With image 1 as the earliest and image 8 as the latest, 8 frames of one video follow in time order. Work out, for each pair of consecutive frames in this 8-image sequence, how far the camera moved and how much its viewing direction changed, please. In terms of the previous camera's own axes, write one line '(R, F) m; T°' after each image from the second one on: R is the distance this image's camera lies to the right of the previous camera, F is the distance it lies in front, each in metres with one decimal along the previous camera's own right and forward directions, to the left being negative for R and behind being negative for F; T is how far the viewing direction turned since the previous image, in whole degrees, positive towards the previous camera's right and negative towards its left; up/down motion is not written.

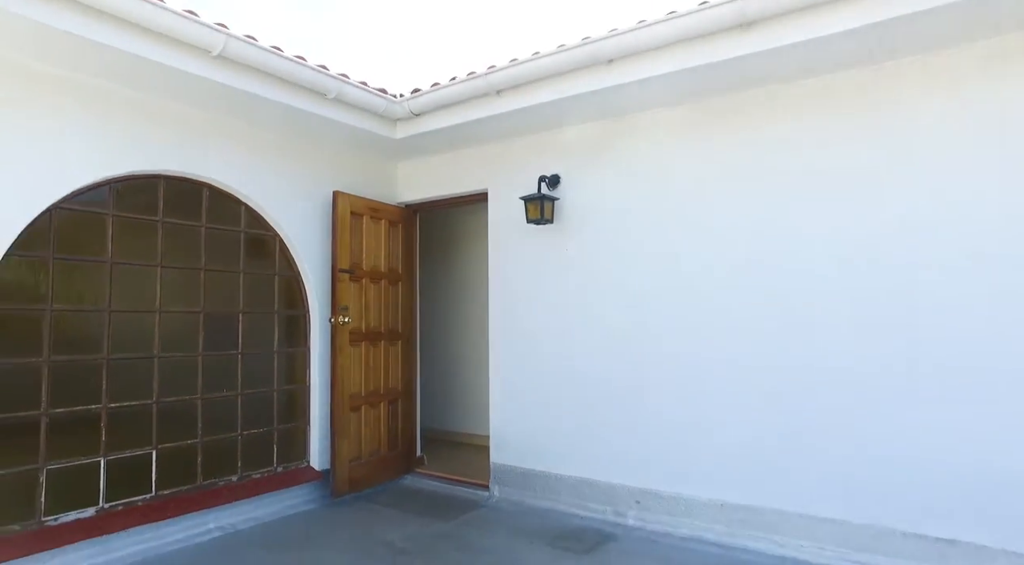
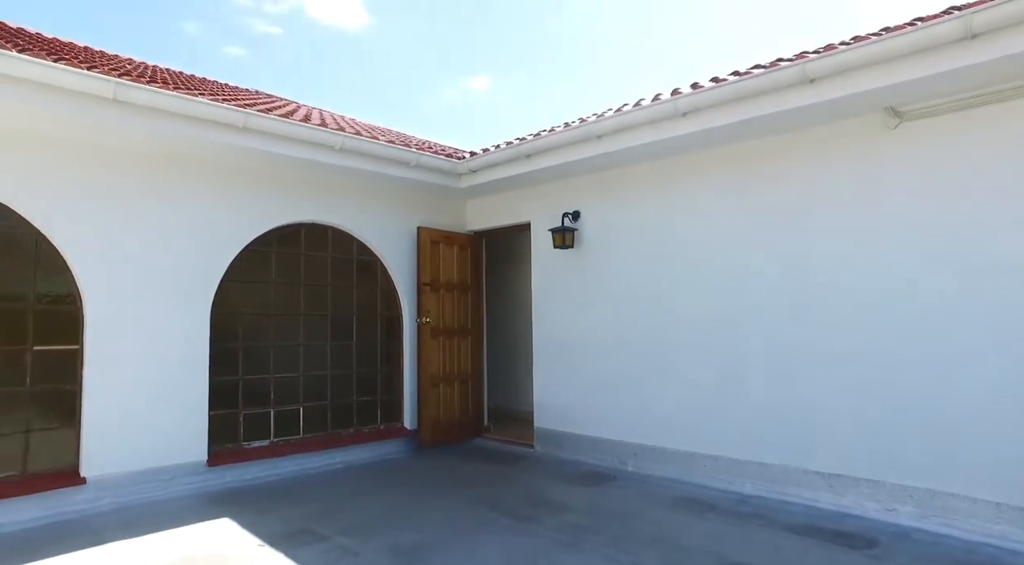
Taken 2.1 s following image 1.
(+0.6, -1.5) m; -9°
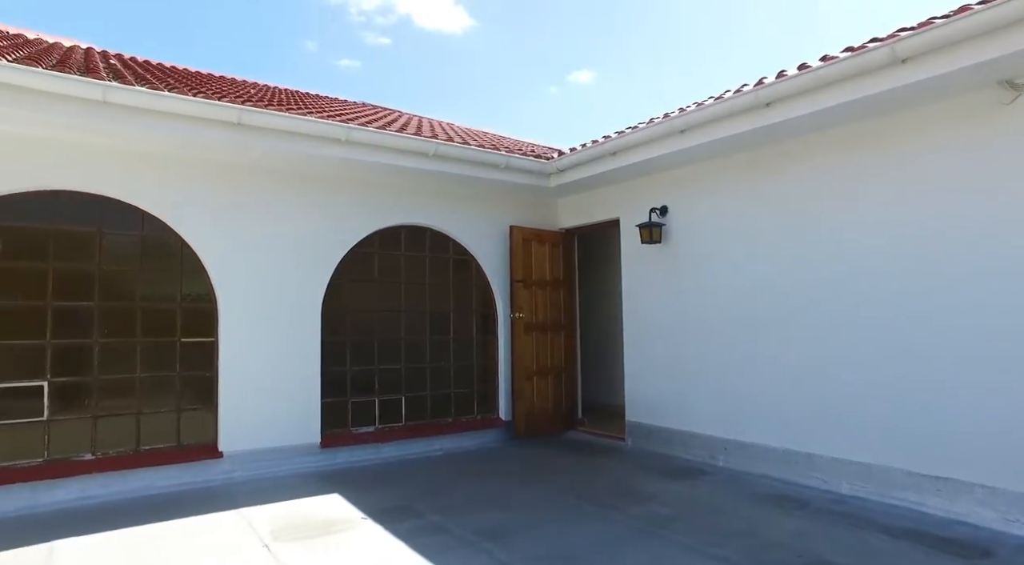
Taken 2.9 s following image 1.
(+0.2, -0.2) m; -10°
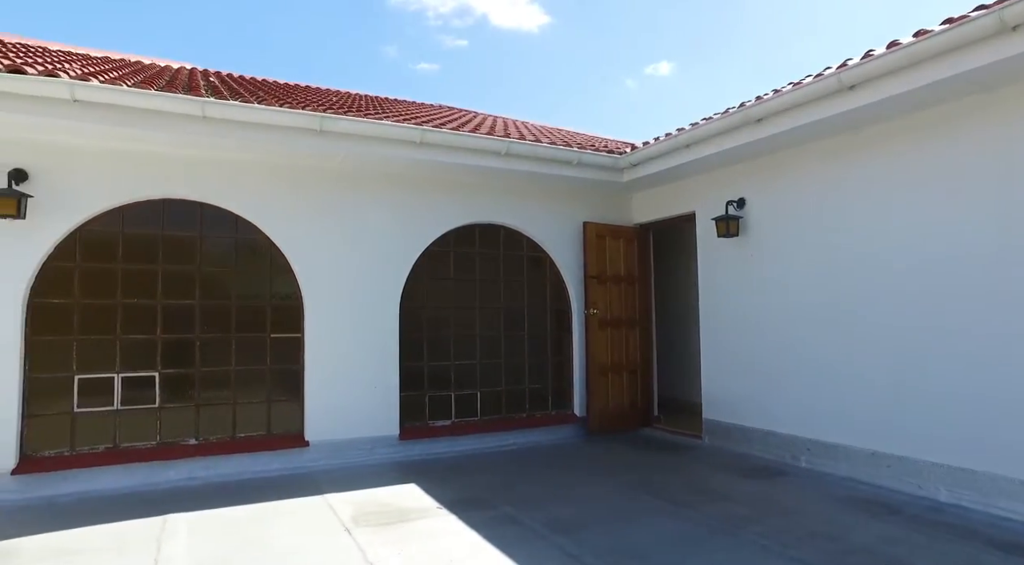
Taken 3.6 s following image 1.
(+0.1, 0.0) m; -7°
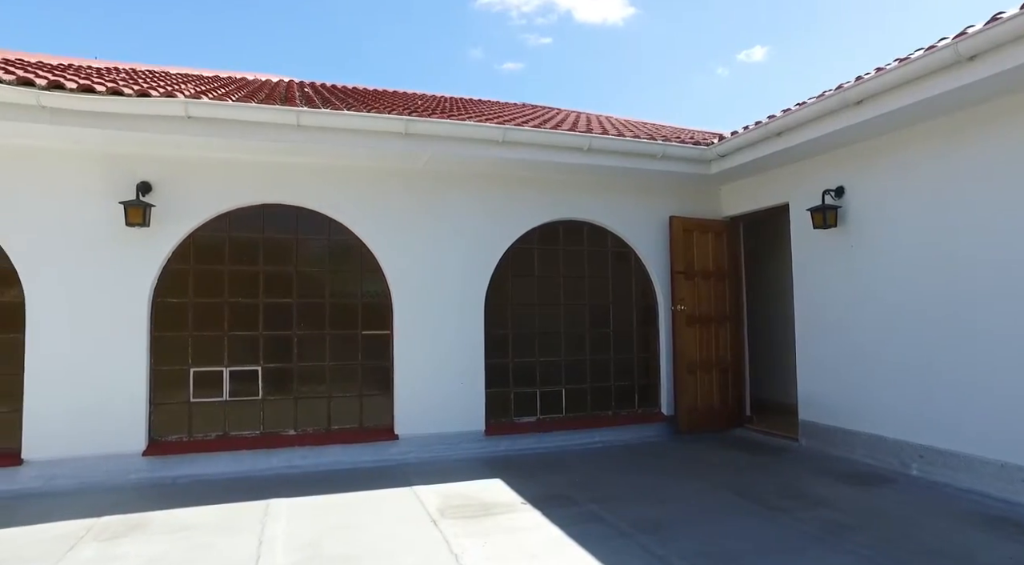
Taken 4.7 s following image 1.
(0.0, 0.0) m; -8°
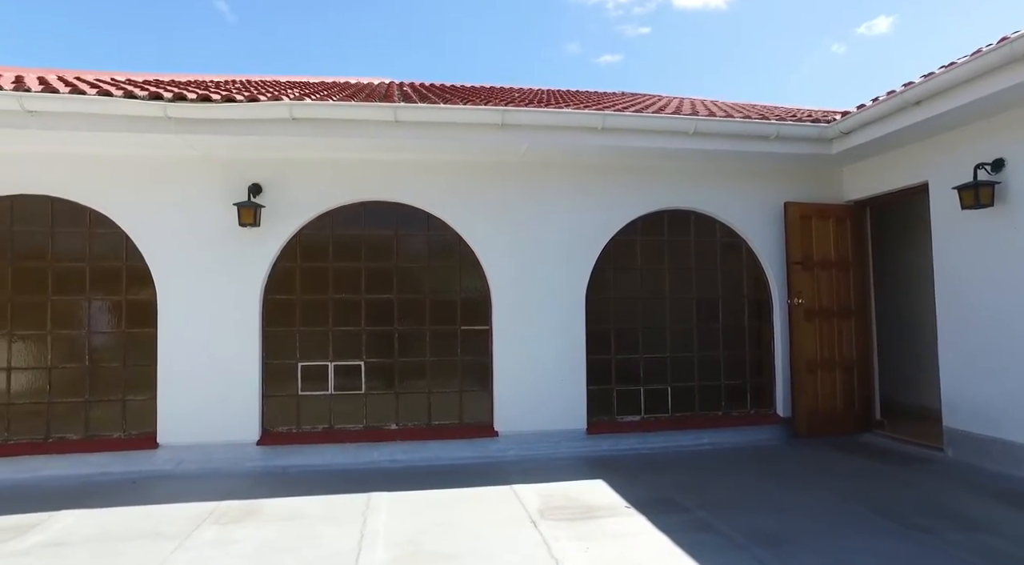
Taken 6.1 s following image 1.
(0.0, +0.2) m; -9°
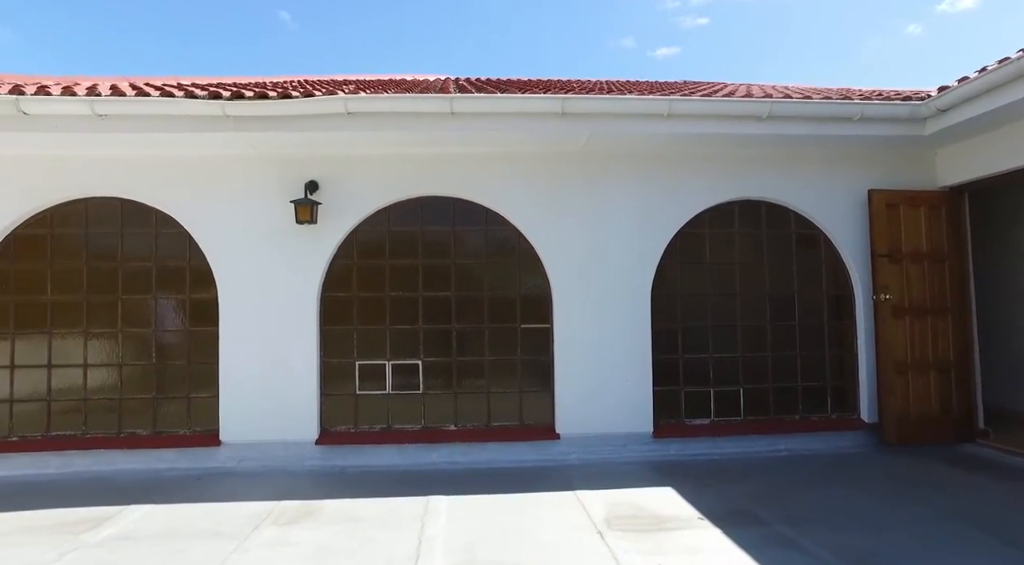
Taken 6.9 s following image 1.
(0.0, +0.2) m; -5°
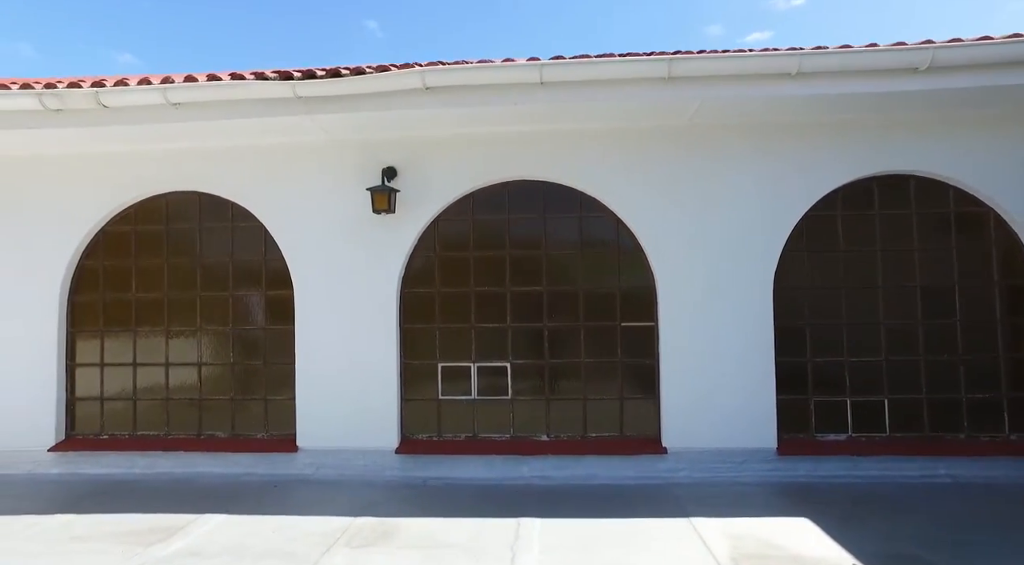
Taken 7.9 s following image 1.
(-0.1, +0.5) m; -8°
